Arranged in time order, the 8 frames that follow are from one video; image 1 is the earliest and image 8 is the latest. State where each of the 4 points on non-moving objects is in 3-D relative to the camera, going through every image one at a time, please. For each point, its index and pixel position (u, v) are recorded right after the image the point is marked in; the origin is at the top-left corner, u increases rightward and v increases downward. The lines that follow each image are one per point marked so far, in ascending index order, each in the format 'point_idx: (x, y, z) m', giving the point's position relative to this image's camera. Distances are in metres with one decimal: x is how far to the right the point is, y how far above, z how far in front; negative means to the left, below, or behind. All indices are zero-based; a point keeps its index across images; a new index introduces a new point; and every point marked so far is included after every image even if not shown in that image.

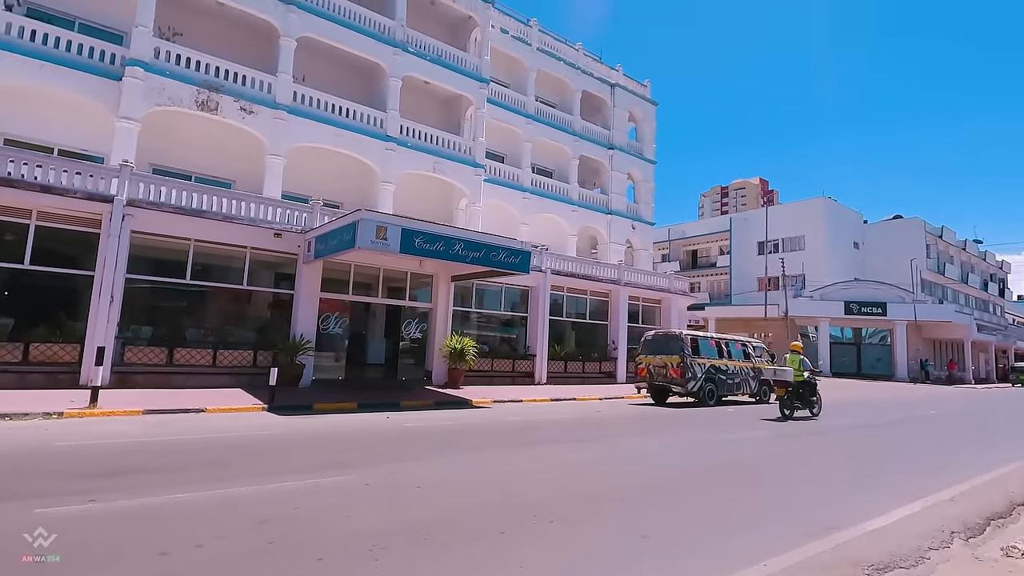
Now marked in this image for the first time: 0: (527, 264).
0: (+0.4, +0.6, +14.0) m
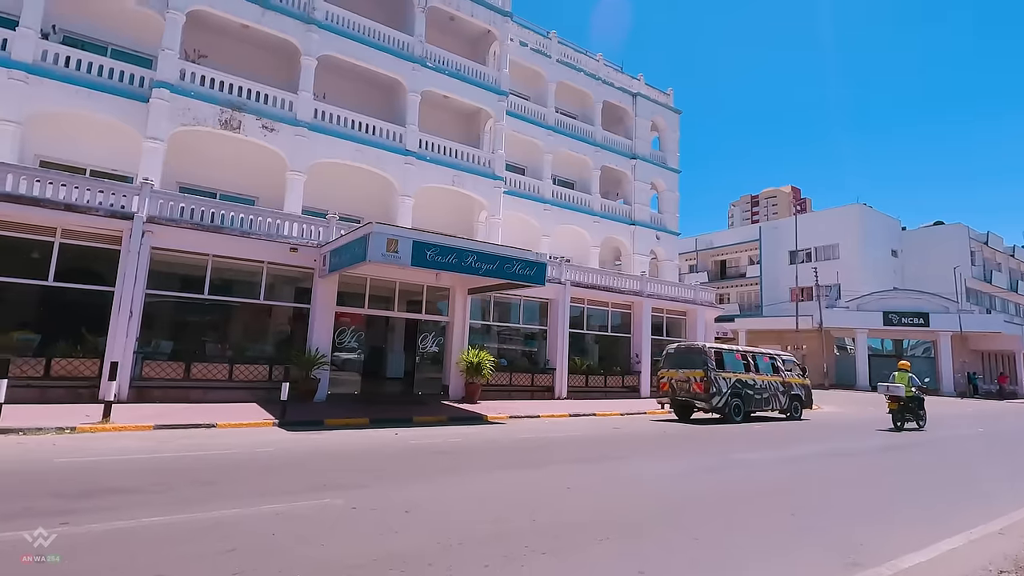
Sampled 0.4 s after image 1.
0: (+0.8, +0.3, +13.7) m
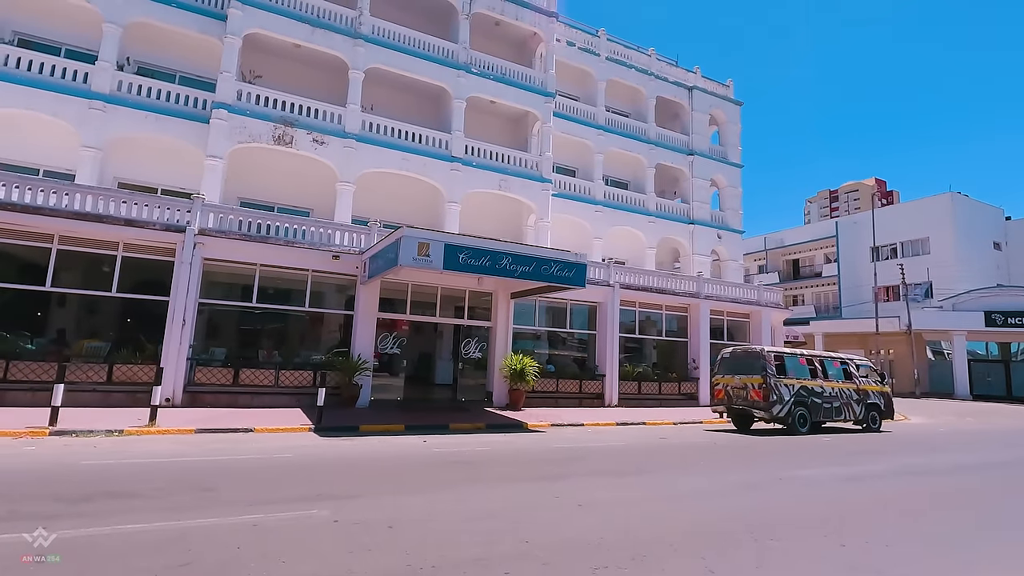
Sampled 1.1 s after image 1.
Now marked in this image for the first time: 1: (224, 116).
0: (+1.8, +0.3, +13.1) m
1: (-10.2, +6.1, +18.6) m
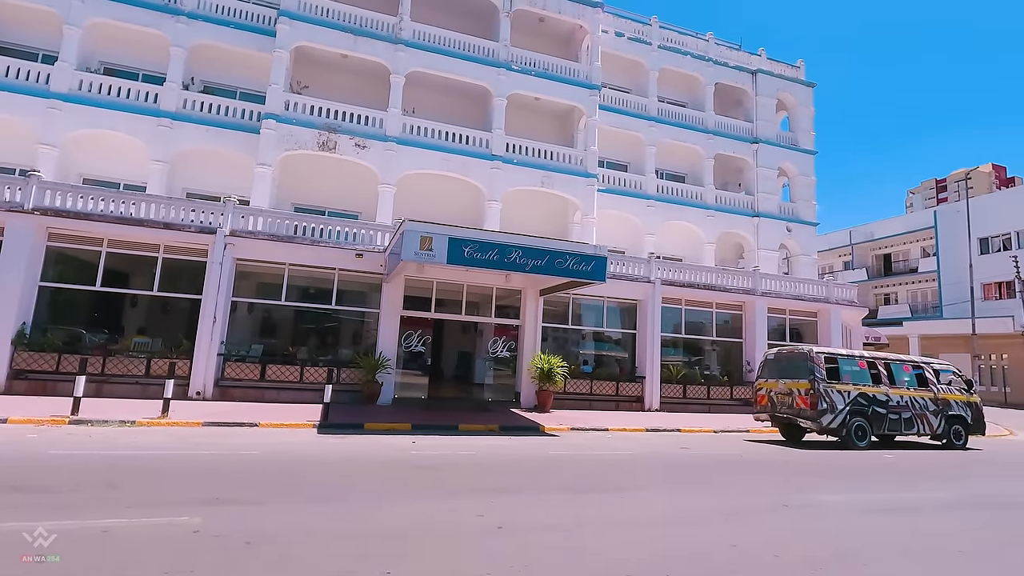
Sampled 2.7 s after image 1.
0: (+2.1, +0.4, +12.4) m
1: (-8.9, +6.1, +19.6) m
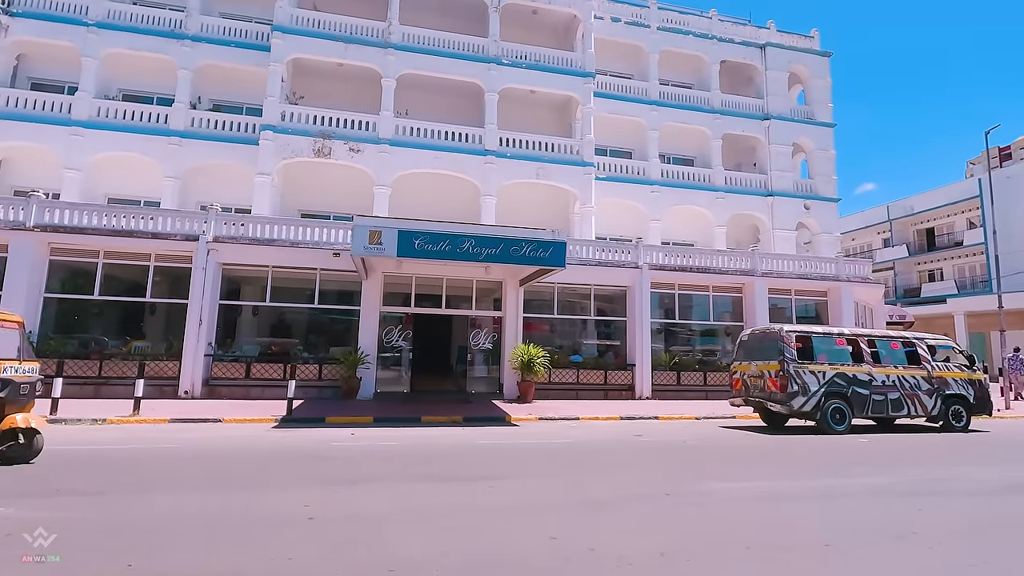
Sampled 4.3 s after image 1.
0: (+1.1, +0.7, +12.4) m
1: (-9.5, +5.9, +20.5) m
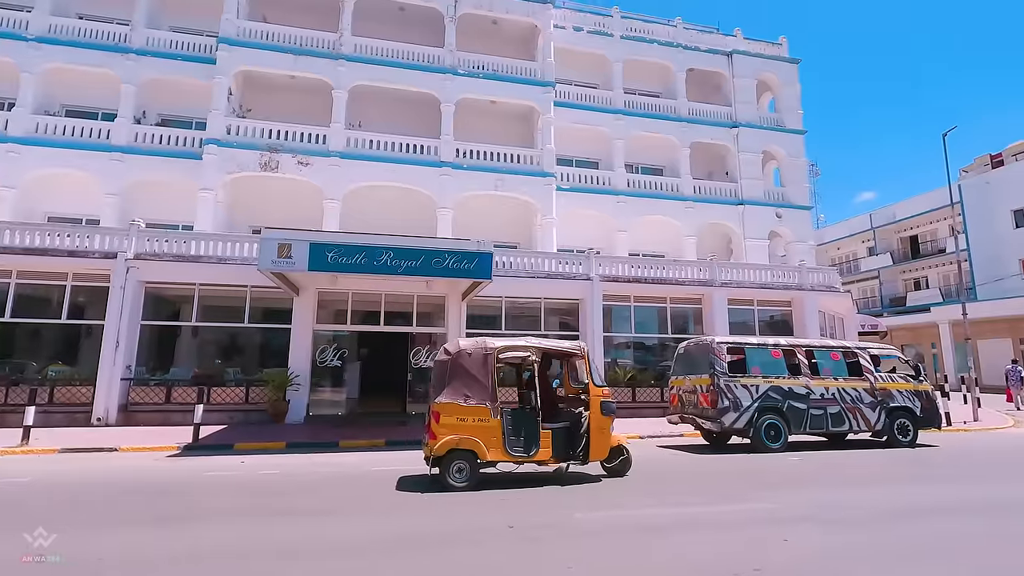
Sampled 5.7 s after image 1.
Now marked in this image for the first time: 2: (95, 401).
0: (-0.6, +0.4, +11.6) m
1: (-11.3, +5.2, +19.8) m
2: (-11.0, -3.0, +13.9) m
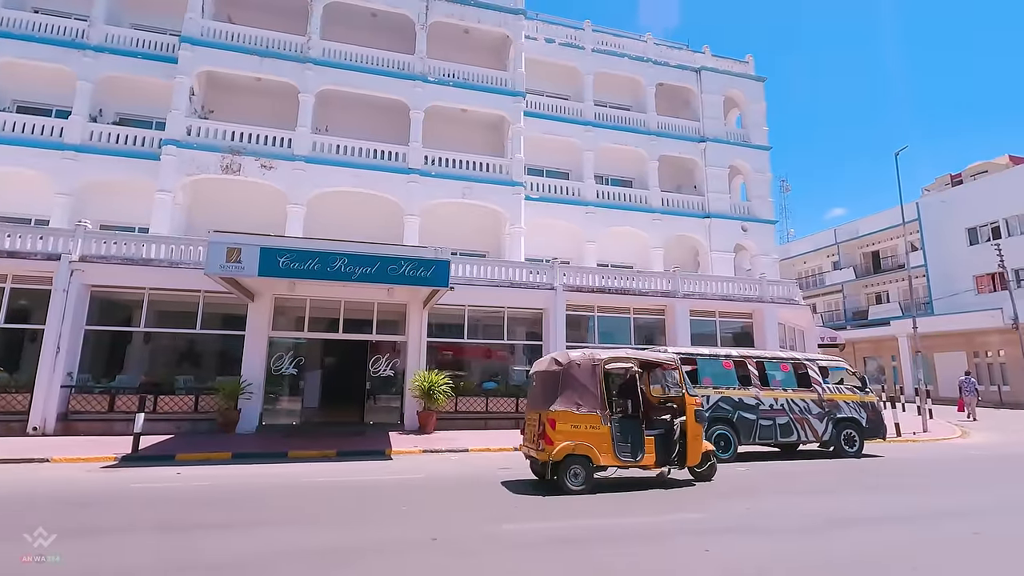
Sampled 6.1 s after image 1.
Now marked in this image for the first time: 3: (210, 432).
0: (-1.5, +0.3, +11.4) m
1: (-12.5, +5.0, +19.3) m
2: (-12.1, -3.1, +13.3) m
3: (-8.3, -4.0, +14.6) m
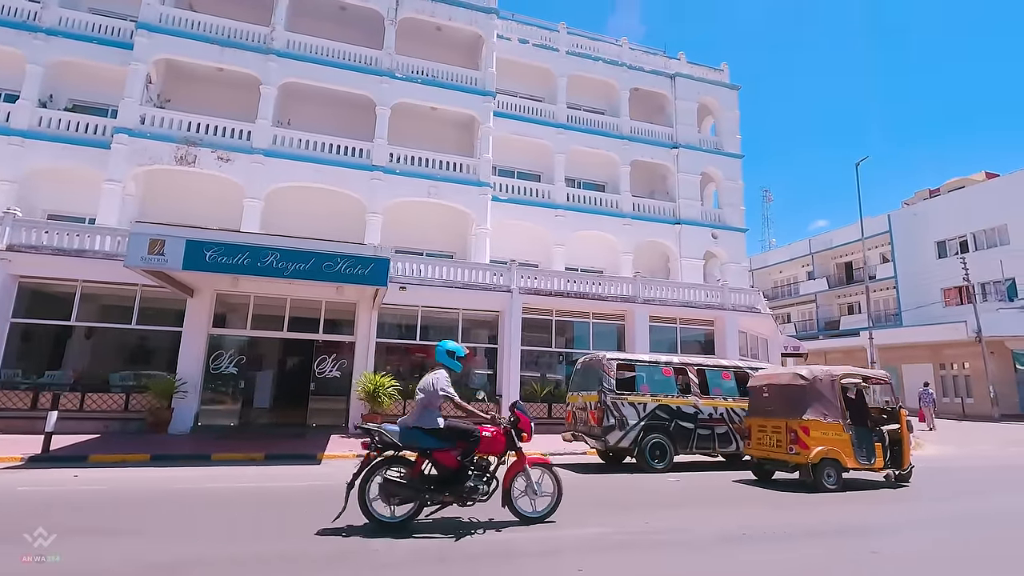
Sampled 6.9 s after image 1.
0: (-2.7, +0.3, +11.0) m
1: (-13.8, +5.2, +18.7) m
2: (-13.4, -2.8, +12.6) m
3: (-9.7, -3.8, +13.9) m
